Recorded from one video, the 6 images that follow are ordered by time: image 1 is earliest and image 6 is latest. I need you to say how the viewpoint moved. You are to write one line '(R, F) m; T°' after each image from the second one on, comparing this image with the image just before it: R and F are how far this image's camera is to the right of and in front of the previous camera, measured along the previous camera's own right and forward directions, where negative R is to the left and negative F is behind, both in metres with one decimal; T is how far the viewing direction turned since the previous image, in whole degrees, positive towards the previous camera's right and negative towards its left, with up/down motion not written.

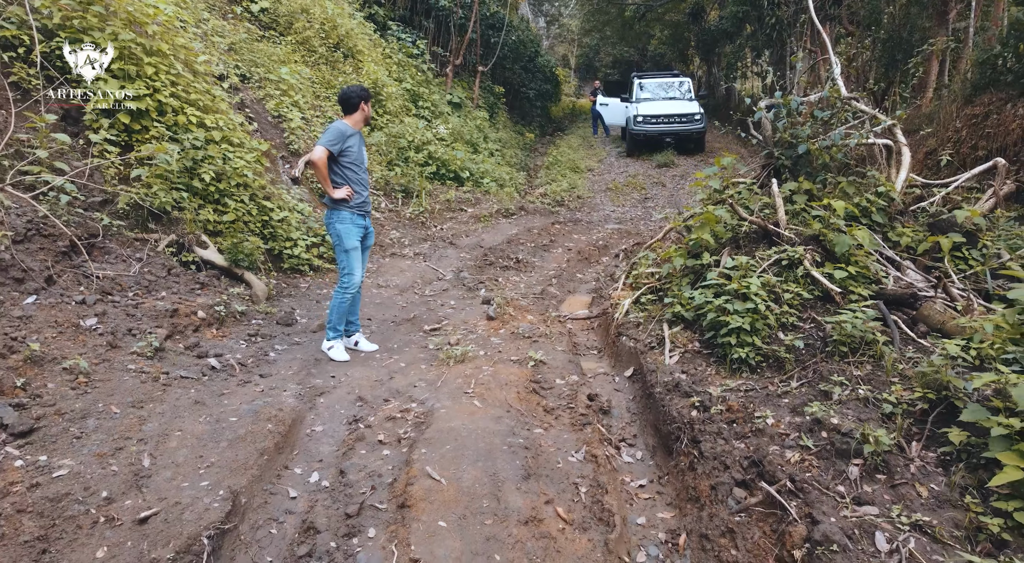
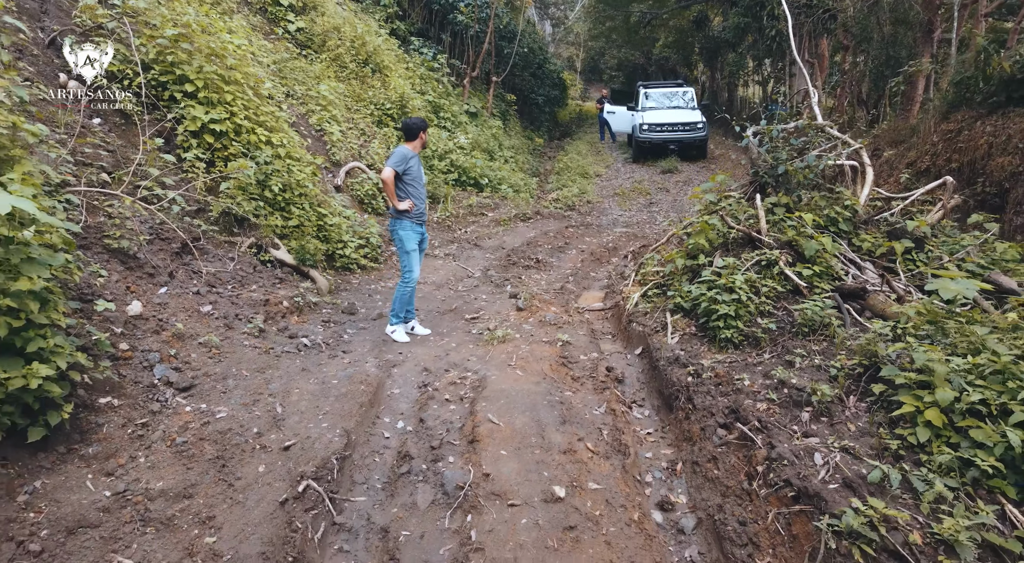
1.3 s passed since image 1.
(-0.2, -0.9) m; 0°
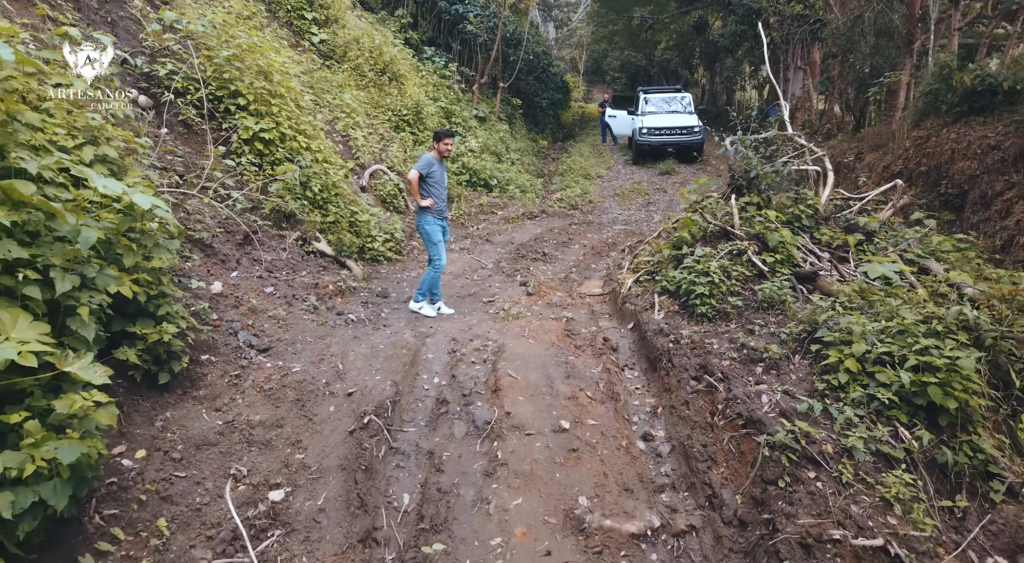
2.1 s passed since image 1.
(-0.1, -0.9) m; 0°
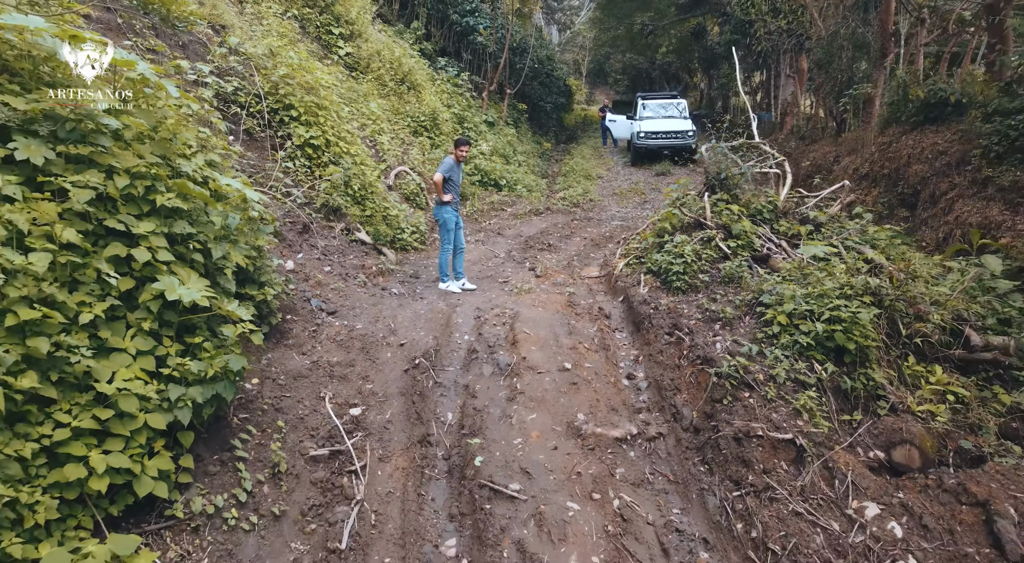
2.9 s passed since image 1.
(-0.1, -1.2) m; 0°
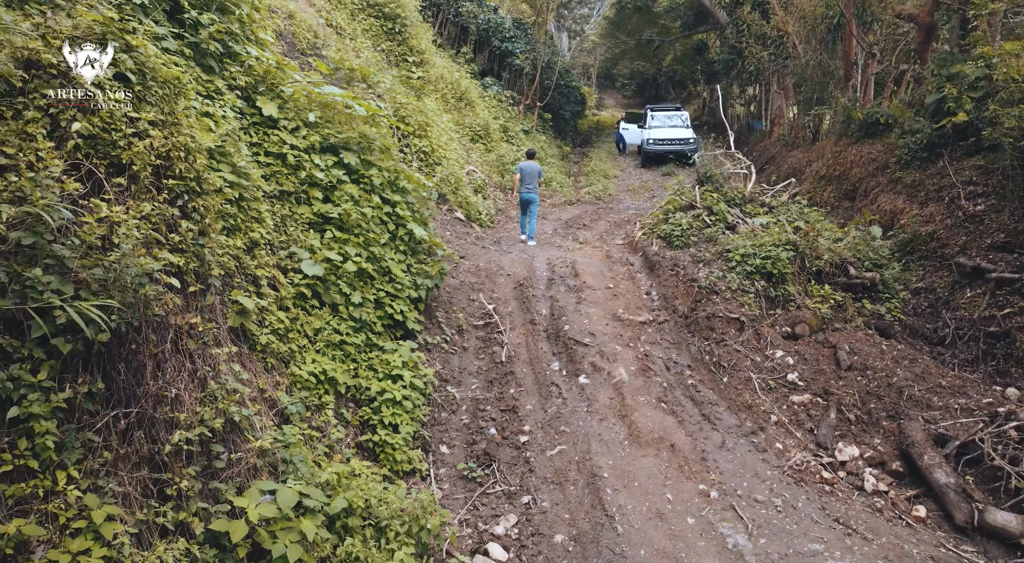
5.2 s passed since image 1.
(-0.8, -3.4) m; 0°
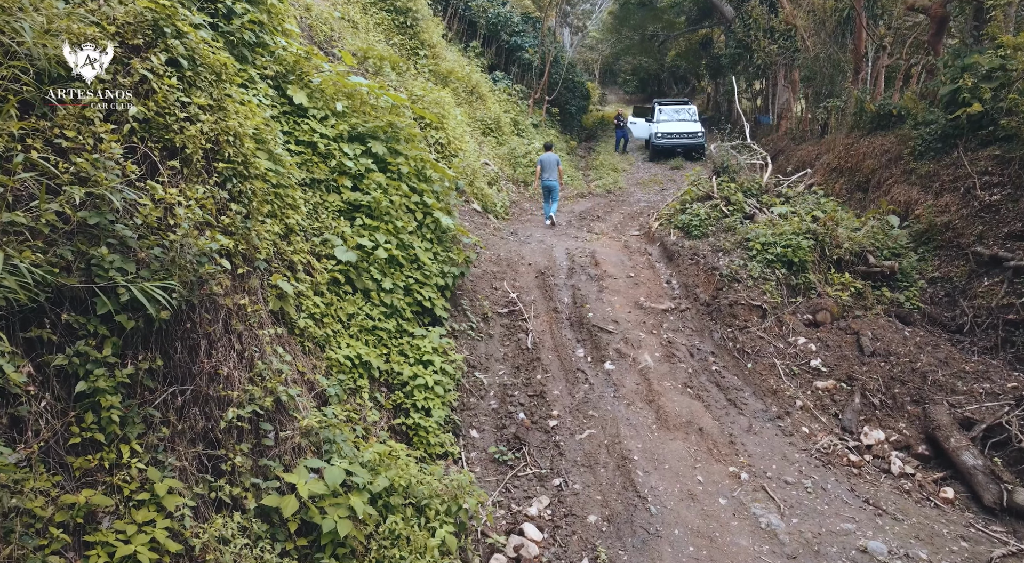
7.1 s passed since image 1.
(-0.3, -0.1) m; 0°
